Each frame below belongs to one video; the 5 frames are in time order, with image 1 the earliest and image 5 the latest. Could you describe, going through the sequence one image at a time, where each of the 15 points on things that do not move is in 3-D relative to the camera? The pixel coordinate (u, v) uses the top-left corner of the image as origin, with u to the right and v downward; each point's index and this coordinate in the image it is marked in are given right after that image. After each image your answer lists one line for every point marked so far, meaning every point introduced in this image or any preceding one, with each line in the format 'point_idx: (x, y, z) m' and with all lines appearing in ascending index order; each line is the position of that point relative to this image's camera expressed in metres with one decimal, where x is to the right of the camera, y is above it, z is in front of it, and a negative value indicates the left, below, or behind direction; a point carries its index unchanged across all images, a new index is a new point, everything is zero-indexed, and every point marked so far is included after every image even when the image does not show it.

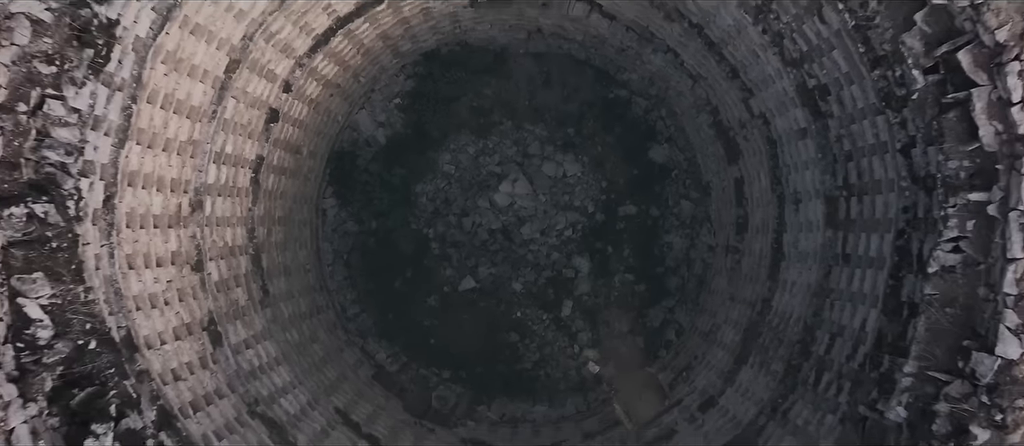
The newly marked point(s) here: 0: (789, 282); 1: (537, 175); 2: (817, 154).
0: (+1.5, -0.3, +3.3) m
1: (+0.2, +0.4, +4.5) m
2: (+1.6, +0.4, +3.1) m
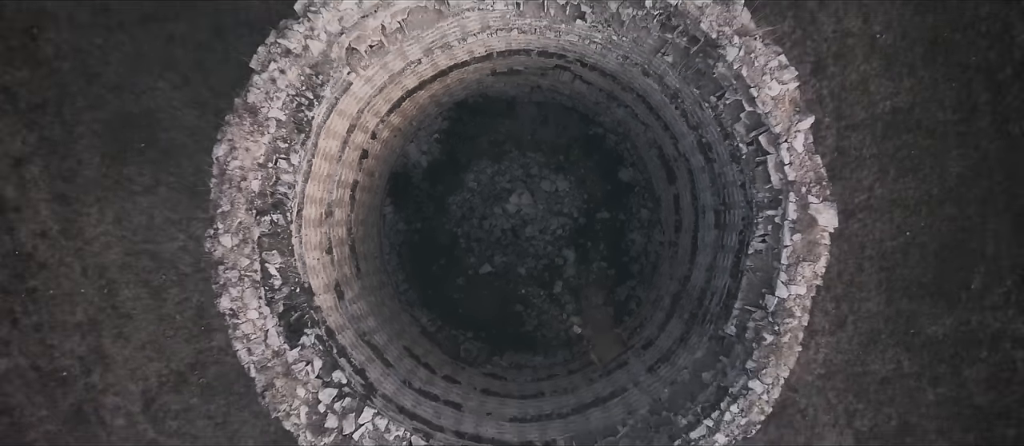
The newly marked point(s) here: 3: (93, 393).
0: (+1.6, -0.3, +5.3) m
1: (+0.3, +0.3, +6.5) m
2: (+1.6, +0.3, +5.1) m
3: (-4.6, -1.9, +6.9) m
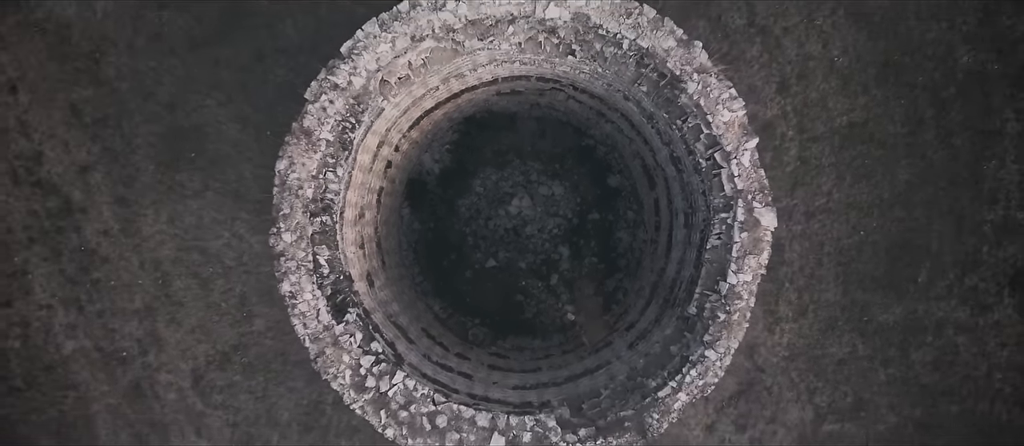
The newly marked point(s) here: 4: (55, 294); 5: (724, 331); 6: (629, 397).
0: (+1.6, -0.3, +6.3) m
1: (+0.3, +0.3, +7.5) m
2: (+1.7, +0.3, +6.2) m
3: (-4.6, -1.9, +7.9) m
4: (-5.8, -0.9, +7.9) m
5: (+1.8, -0.9, +5.3) m
6: (+1.0, -1.5, +5.5) m
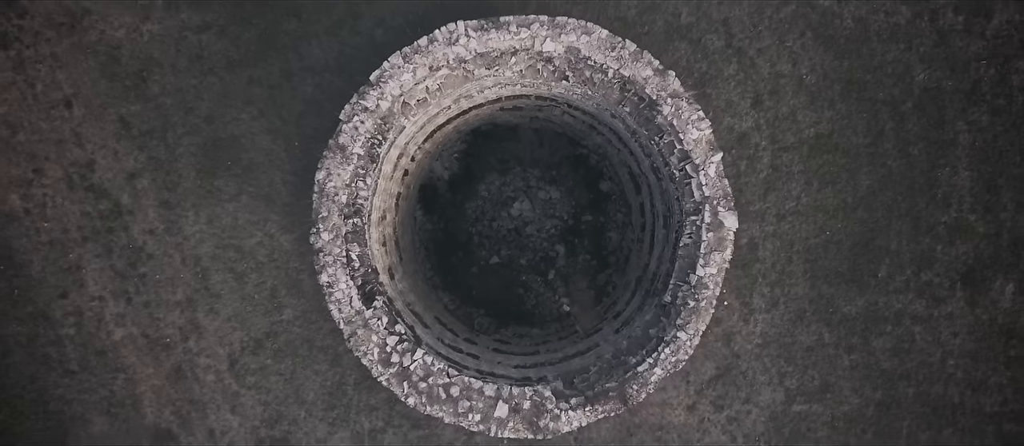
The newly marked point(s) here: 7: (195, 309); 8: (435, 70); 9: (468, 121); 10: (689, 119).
0: (+1.7, -0.4, +7.3) m
1: (+0.3, +0.3, +8.5) m
2: (+1.7, +0.3, +7.1) m
3: (-4.6, -1.9, +8.9) m
4: (-5.7, -0.9, +8.9) m
5: (+1.8, -0.9, +6.2) m
6: (+1.0, -1.5, +6.4) m
7: (-4.5, -1.2, +8.8) m
8: (-0.8, +1.5, +6.2) m
9: (-0.6, +1.3, +8.1) m
10: (+1.8, +1.0, +6.2) m
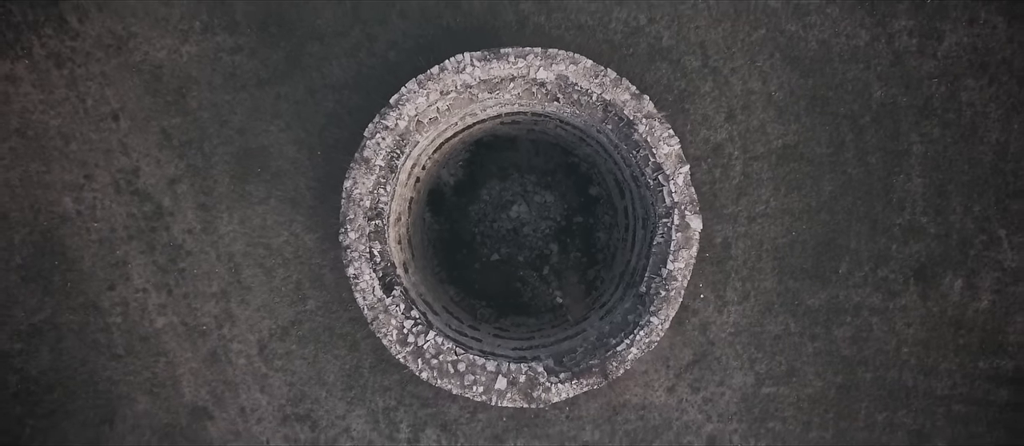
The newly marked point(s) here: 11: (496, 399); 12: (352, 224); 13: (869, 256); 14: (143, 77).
0: (+1.6, -0.4, +8.4) m
1: (+0.3, +0.3, +9.5) m
2: (+1.7, +0.3, +8.2) m
3: (-4.6, -1.9, +9.9) m
4: (-5.8, -0.9, +9.9) m
5: (+1.8, -0.9, +7.3) m
6: (+1.0, -1.5, +7.5) m
7: (-4.5, -1.2, +9.9) m
8: (-0.8, +1.5, +7.3) m
9: (-0.6, +1.3, +9.2) m
10: (+1.7, +1.0, +7.3) m
11: (-0.2, -2.1, +7.4) m
12: (-1.9, 0.0, +7.2) m
13: (+6.0, -0.6, +10.5) m
14: (-5.8, +2.3, +9.9) m
